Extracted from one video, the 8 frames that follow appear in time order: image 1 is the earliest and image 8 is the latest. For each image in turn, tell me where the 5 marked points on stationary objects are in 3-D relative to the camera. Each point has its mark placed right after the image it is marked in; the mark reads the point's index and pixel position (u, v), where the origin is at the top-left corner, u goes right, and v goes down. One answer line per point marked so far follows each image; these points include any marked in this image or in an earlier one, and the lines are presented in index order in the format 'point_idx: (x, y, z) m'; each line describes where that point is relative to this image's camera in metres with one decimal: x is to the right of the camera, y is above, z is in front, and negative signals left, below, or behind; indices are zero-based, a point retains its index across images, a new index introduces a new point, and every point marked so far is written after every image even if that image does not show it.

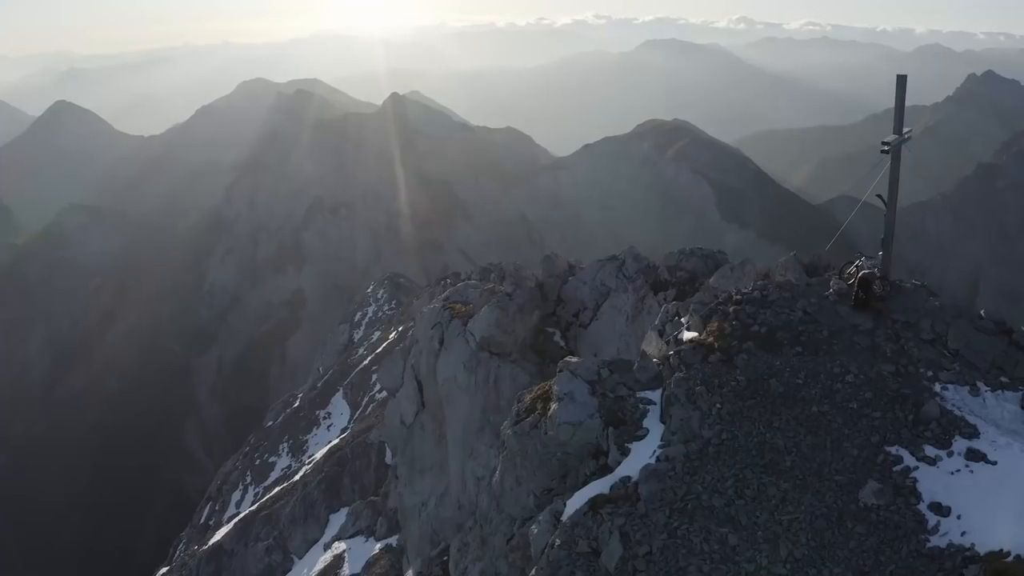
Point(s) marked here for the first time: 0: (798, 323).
0: (+7.9, -1.0, +19.2) m
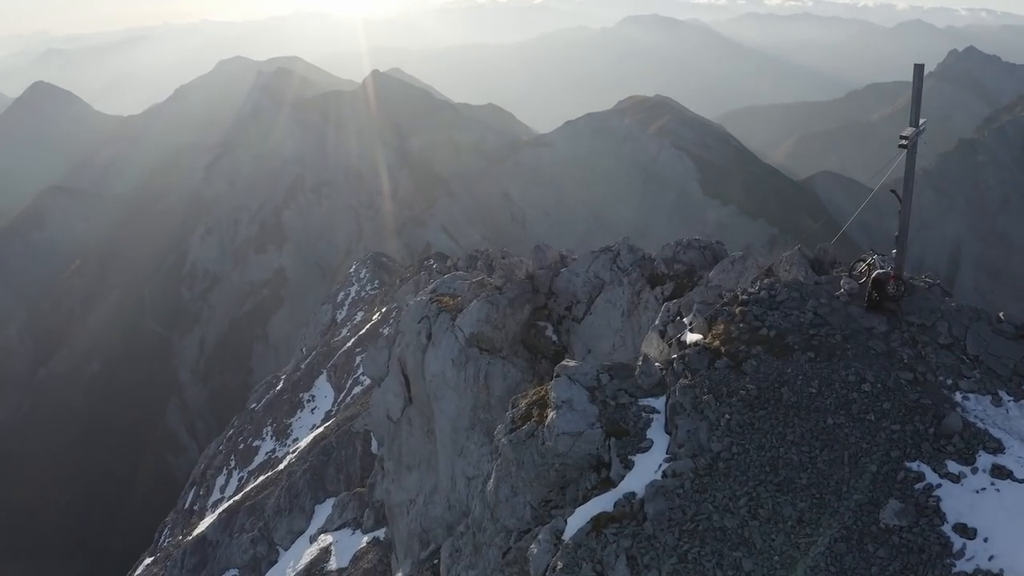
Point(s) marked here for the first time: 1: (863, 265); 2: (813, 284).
0: (+7.8, -1.0, +18.3) m
1: (+10.1, +0.6, +19.8) m
2: (+8.4, +0.1, +19.5) m
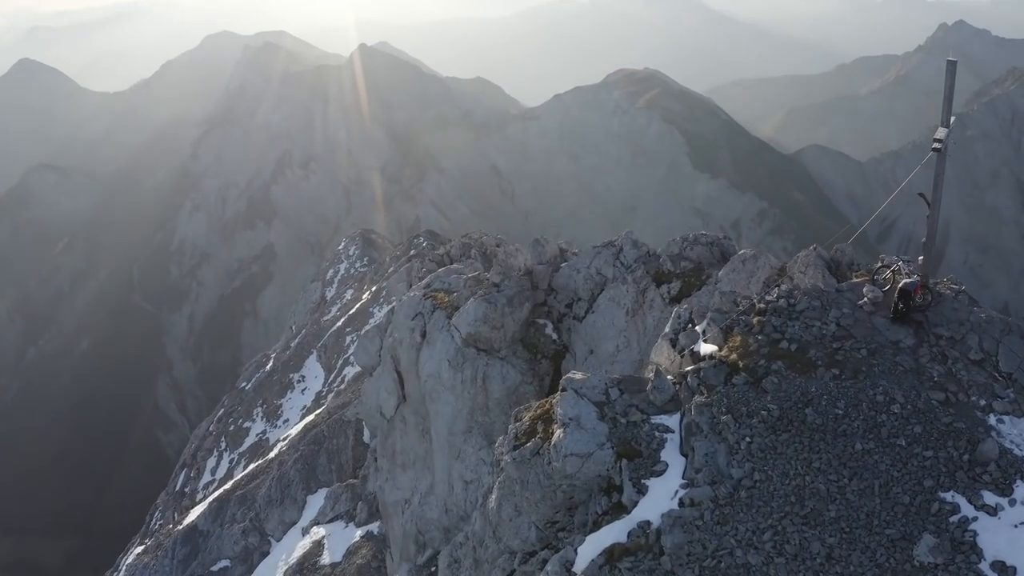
0: (+7.9, -1.3, +17.2) m
1: (+10.1, +0.4, +18.7) m
2: (+8.5, -0.1, +18.4) m
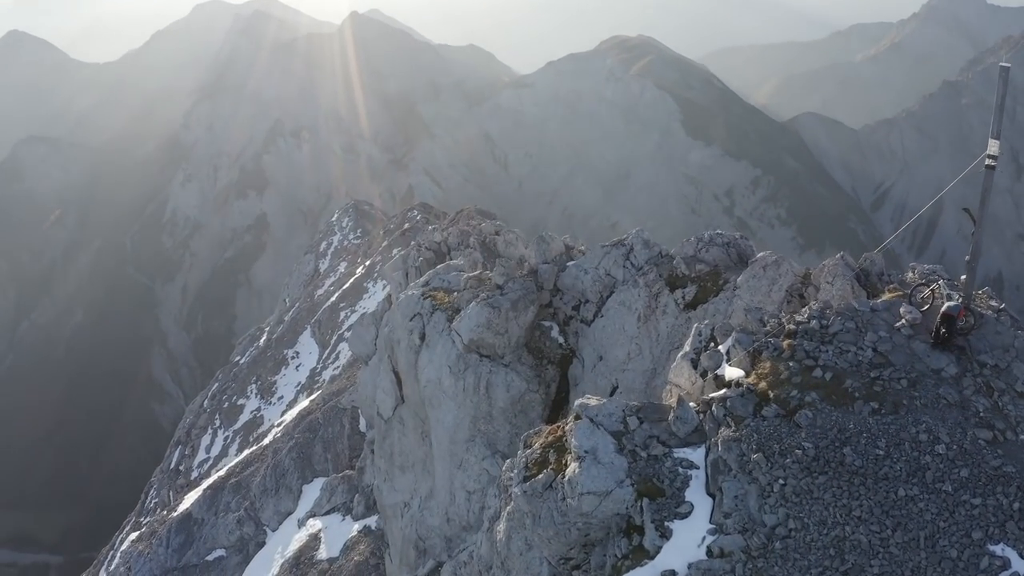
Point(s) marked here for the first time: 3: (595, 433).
0: (+8.2, -1.8, +15.9) m
1: (+10.4, -0.1, +17.4) m
2: (+8.7, -0.6, +17.1) m
3: (+2.0, -3.5, +16.5) m
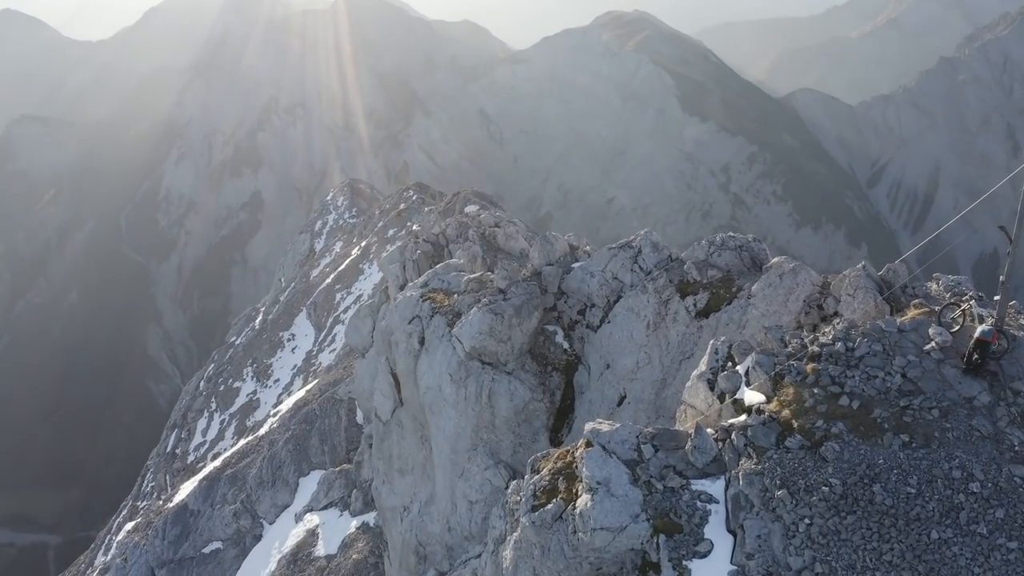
0: (+8.4, -2.3, +15.1) m
1: (+10.6, -0.5, +16.5) m
2: (+8.9, -1.1, +16.2) m
3: (+2.2, -4.0, +15.7) m
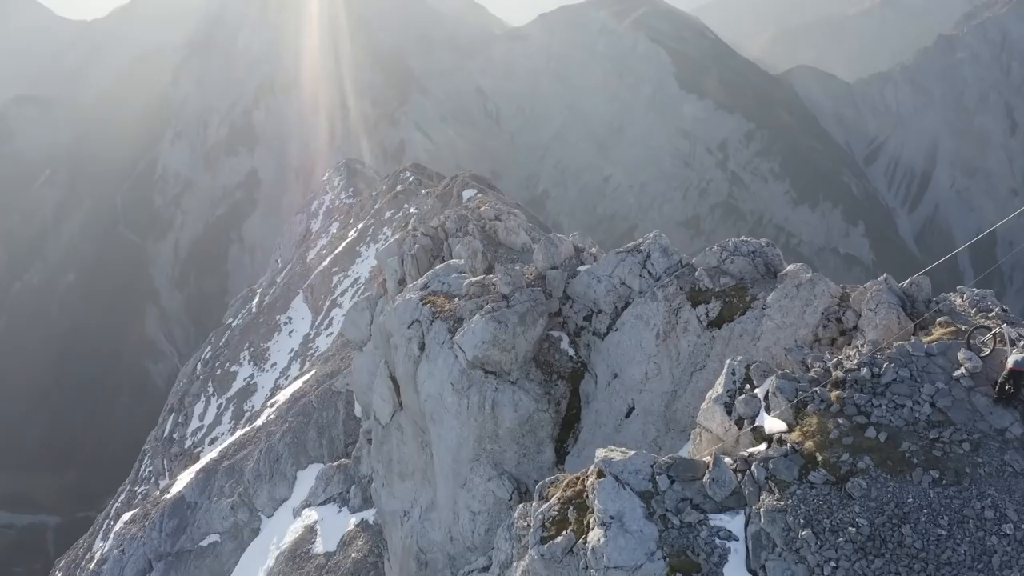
0: (+8.6, -2.8, +14.3) m
1: (+10.7, -1.0, +15.7) m
2: (+9.1, -1.6, +15.3) m
3: (+2.4, -4.5, +14.9) m
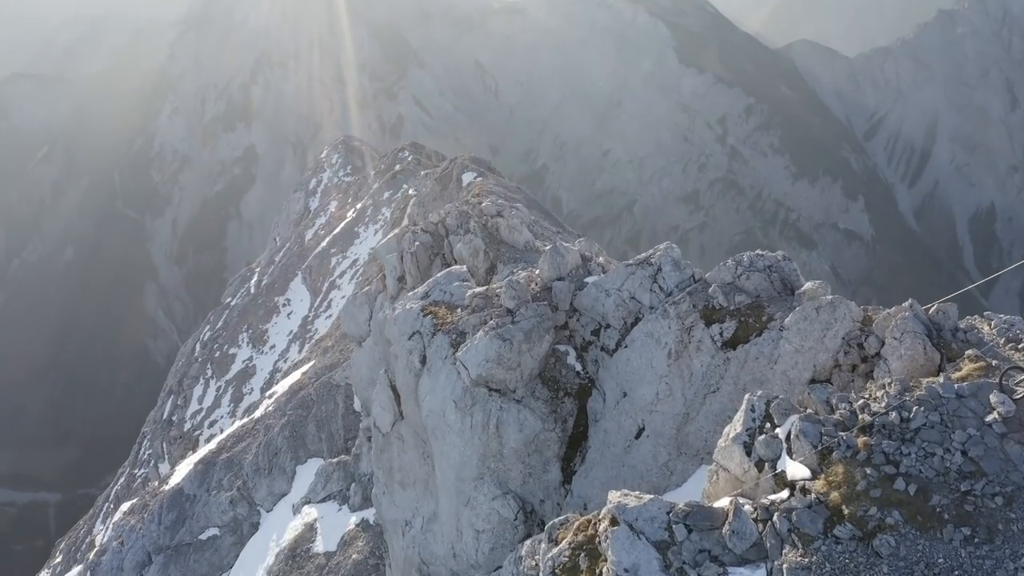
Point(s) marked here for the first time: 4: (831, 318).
0: (+8.8, -3.7, +13.5) m
1: (+11.0, -1.8, +14.8) m
2: (+9.3, -2.4, +14.5) m
3: (+2.6, -5.3, +14.2) m
4: (+9.0, -0.8, +19.5) m
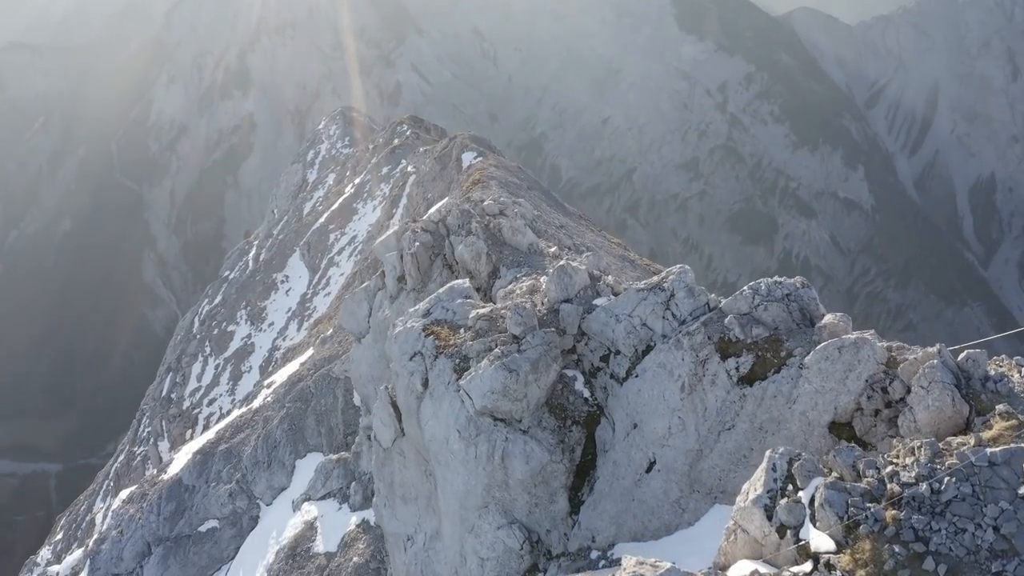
0: (+9.0, -5.0, +12.8) m
1: (+11.2, -3.1, +14.0) m
2: (+9.5, -3.7, +13.8) m
3: (+2.8, -6.5, +13.5) m
4: (+9.2, -1.9, +18.7) m
